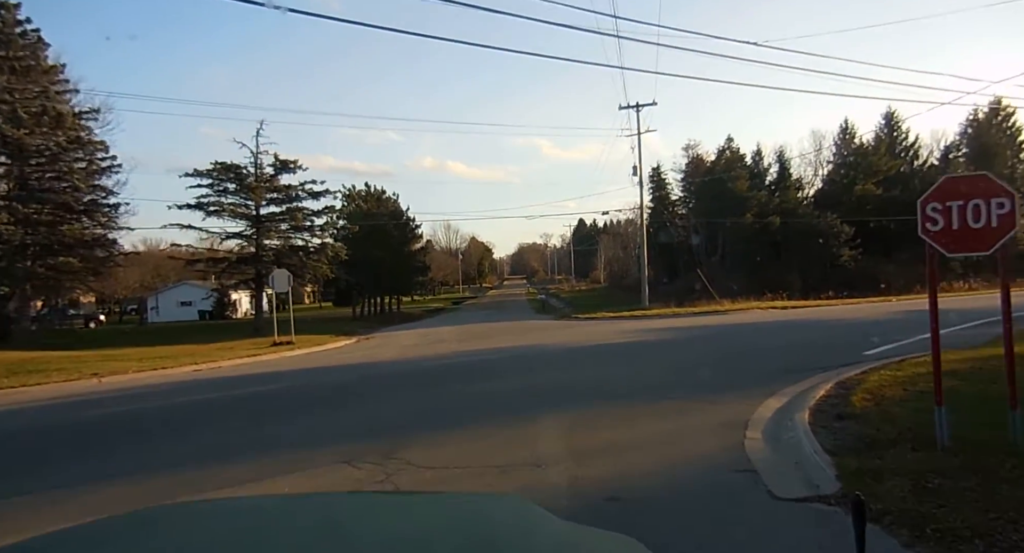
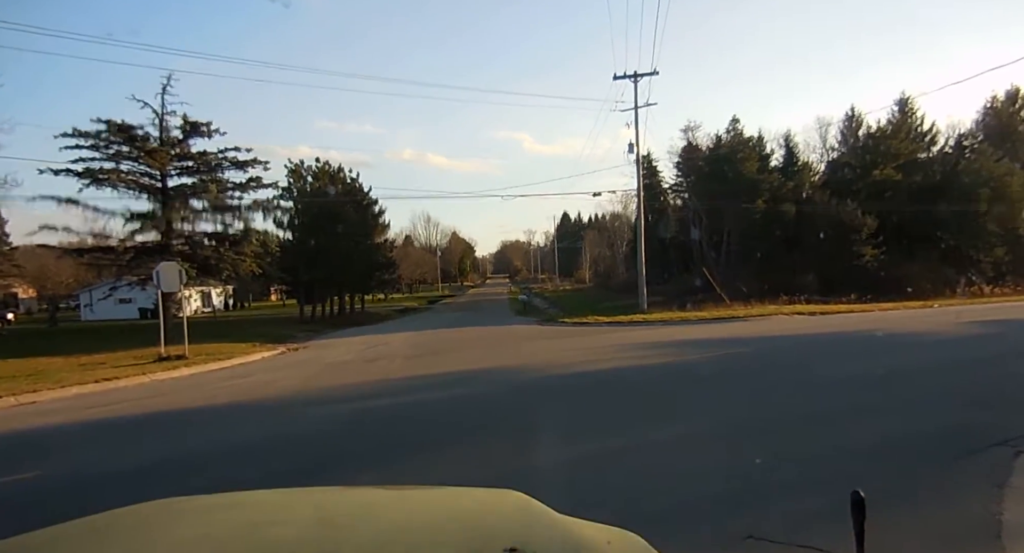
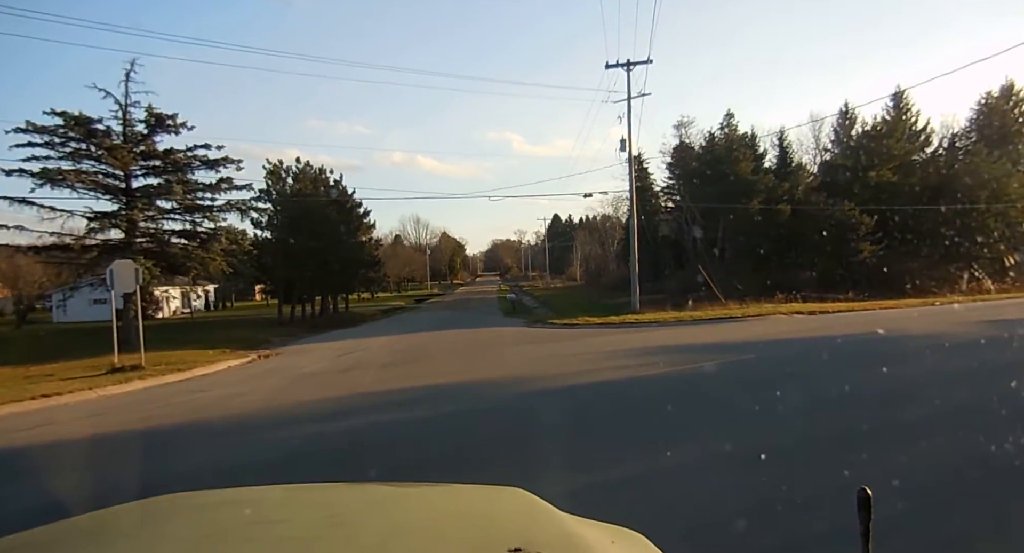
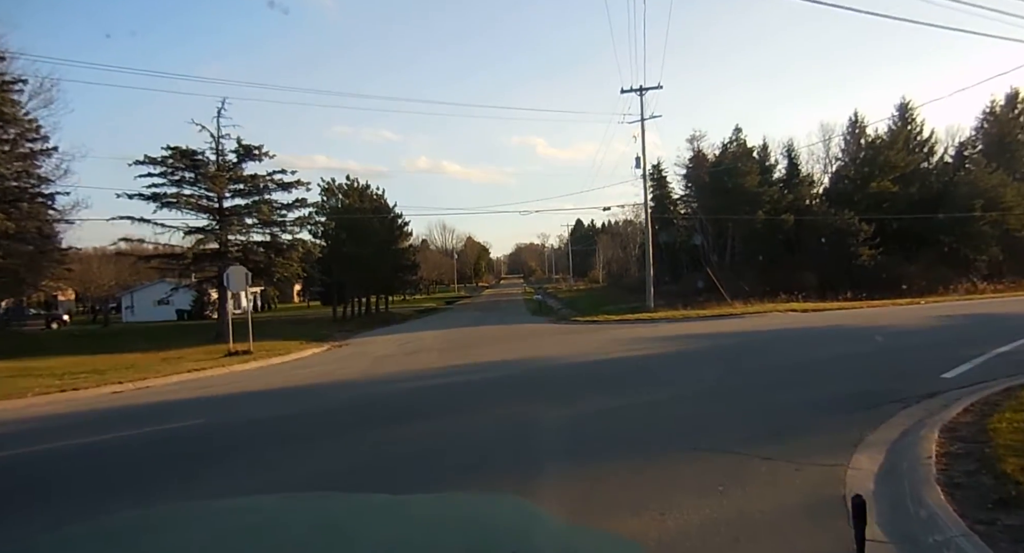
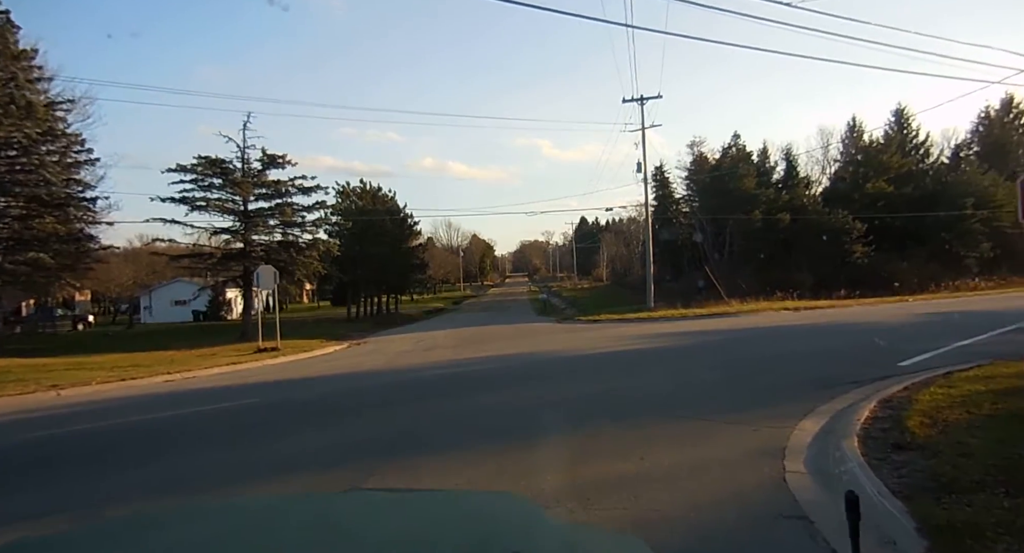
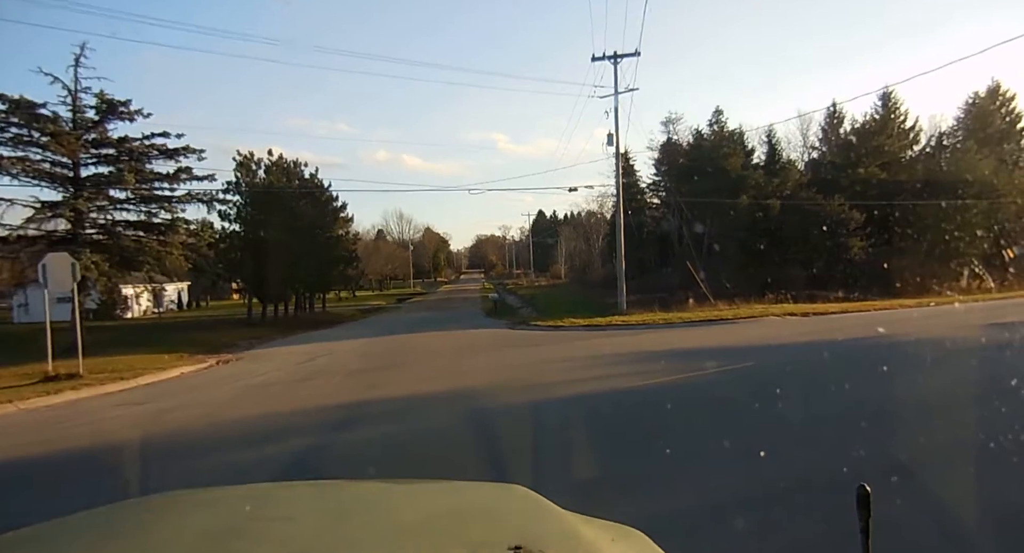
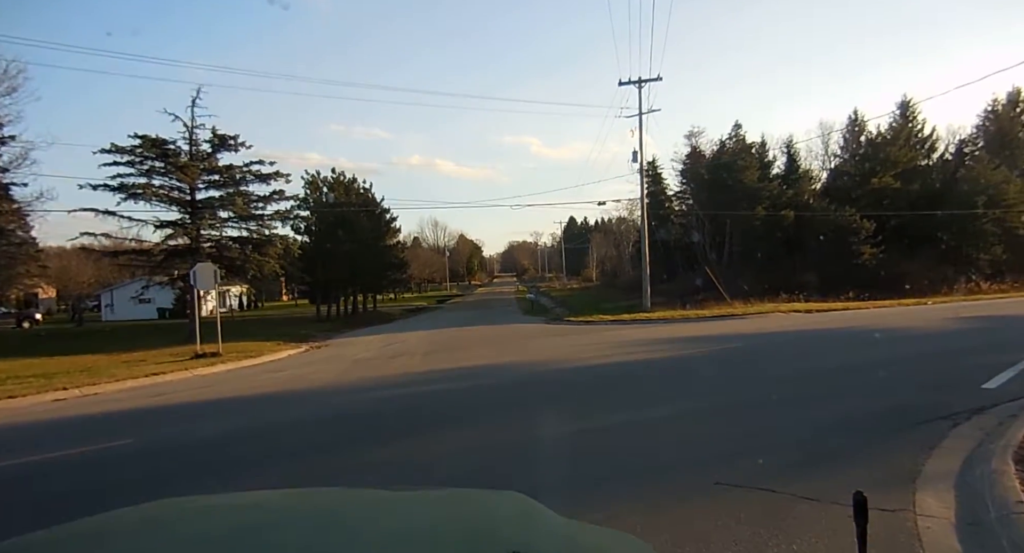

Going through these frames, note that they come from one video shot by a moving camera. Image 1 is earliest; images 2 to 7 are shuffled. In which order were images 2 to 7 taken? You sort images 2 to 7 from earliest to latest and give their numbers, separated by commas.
5, 4, 7, 2, 3, 6
